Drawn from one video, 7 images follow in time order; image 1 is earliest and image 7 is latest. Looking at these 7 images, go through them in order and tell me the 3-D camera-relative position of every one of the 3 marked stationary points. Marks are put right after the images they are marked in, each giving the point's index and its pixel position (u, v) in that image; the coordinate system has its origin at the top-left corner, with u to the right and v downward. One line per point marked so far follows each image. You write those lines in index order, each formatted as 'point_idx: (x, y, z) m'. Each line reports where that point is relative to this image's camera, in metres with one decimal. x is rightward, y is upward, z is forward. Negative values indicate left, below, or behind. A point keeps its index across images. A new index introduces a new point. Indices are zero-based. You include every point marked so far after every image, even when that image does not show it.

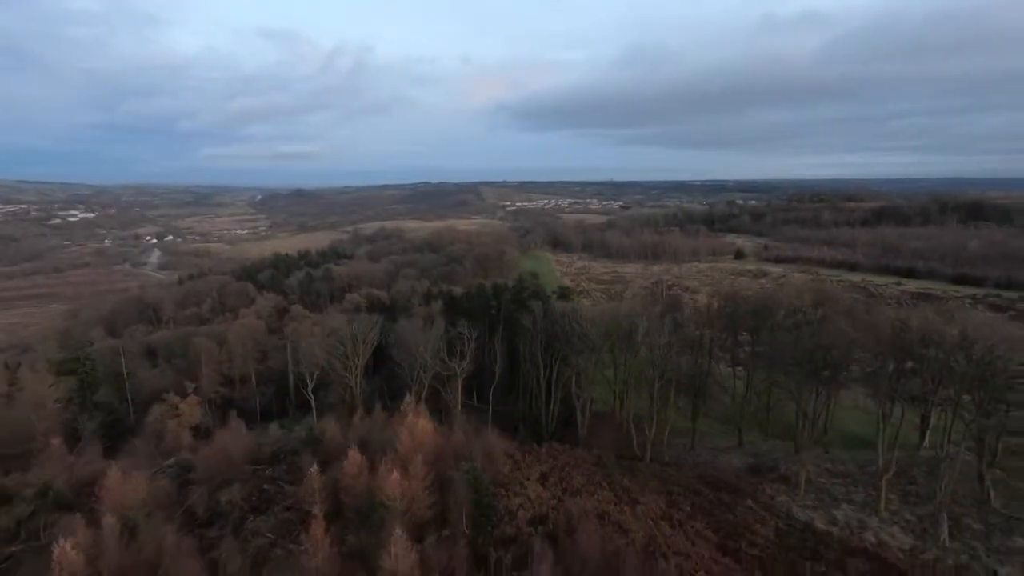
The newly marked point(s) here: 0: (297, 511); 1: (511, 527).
0: (-7.6, -7.3, +17.8) m
1: (-0.3, -7.8, +16.7) m
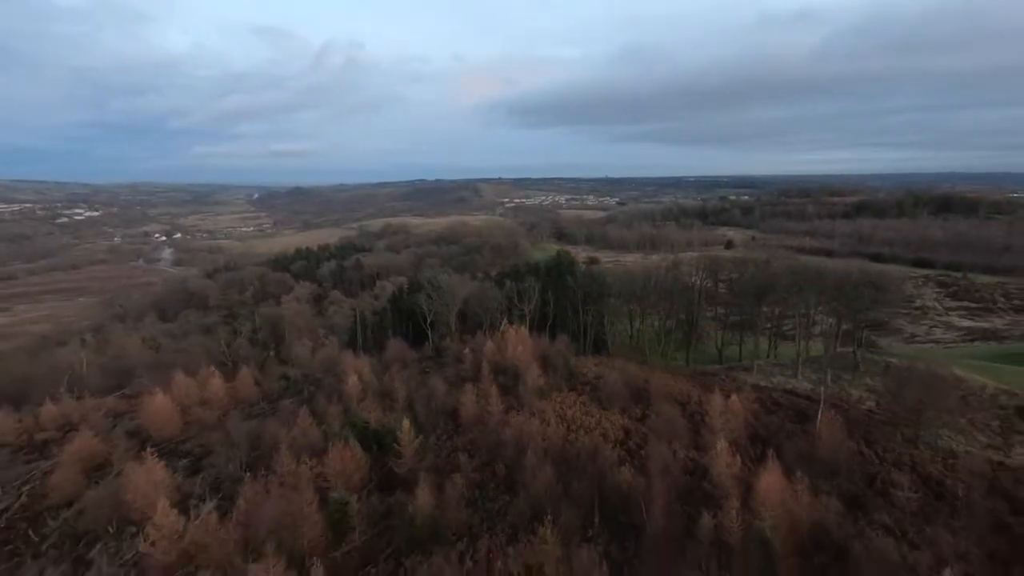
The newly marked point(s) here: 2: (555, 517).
0: (-3.3, -4.7, +31.6) m
1: (+4.0, -5.1, +30.5) m
2: (+1.4, -7.9, +18.1) m
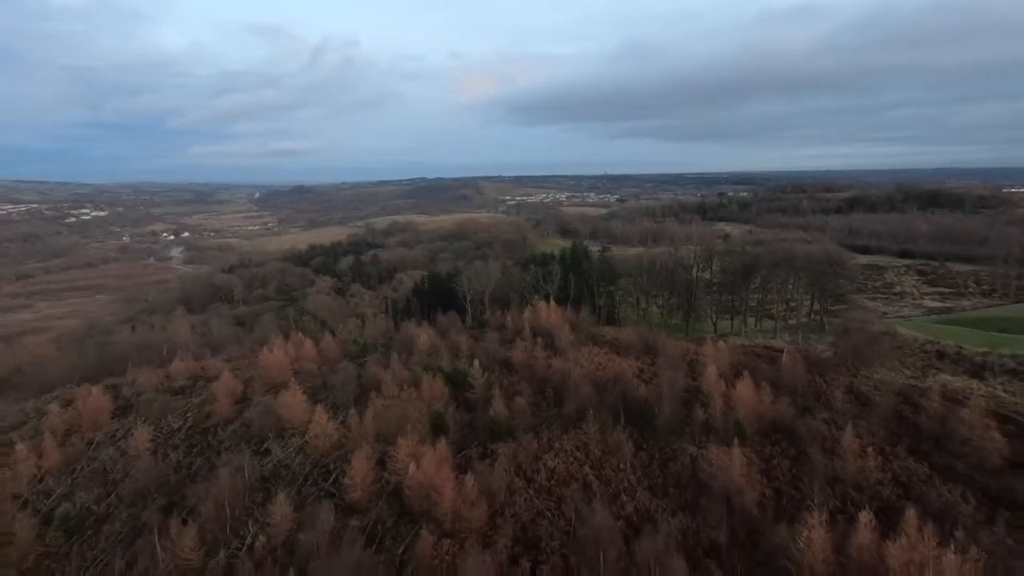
0: (-0.7, -3.2, +39.6) m
1: (+6.6, -3.5, +38.5) m
2: (+3.9, -6.4, +26.1) m
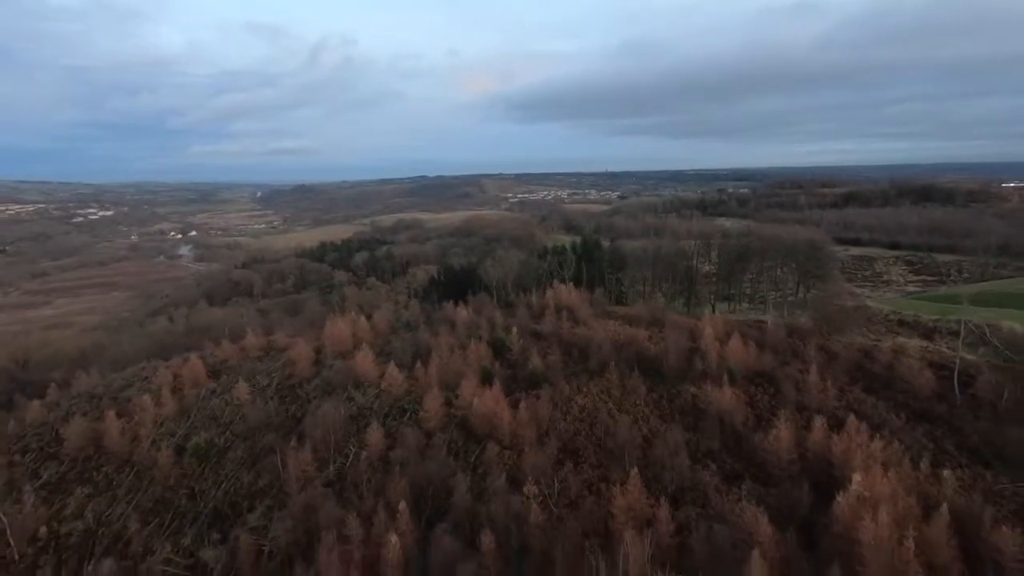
0: (+1.5, -1.7, +46.0) m
1: (+8.8, -2.1, +44.9) m
2: (+6.1, -5.0, +32.6) m
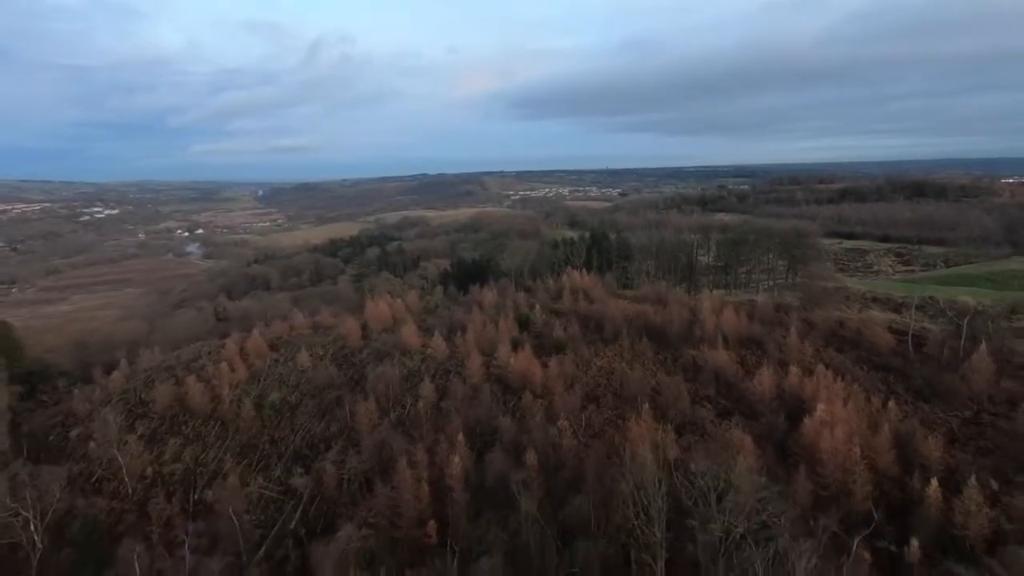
0: (+3.4, -0.2, +51.7) m
1: (+10.7, -0.5, +50.6) m
2: (+8.1, -3.5, +38.3) m
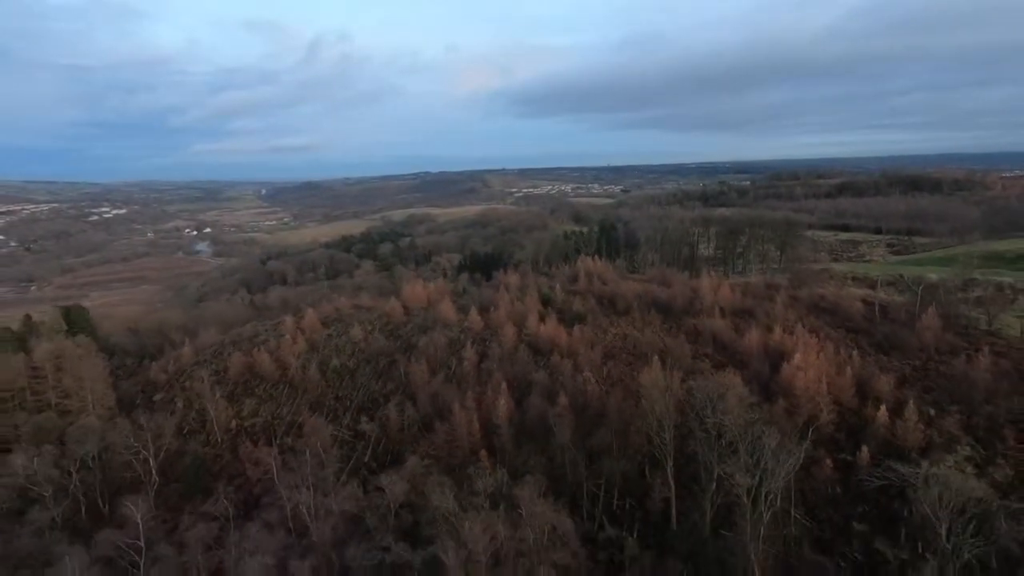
0: (+5.7, +1.5, +58.0) m
1: (+12.9, +1.2, +56.8) m
2: (+10.3, -1.8, +44.5) m
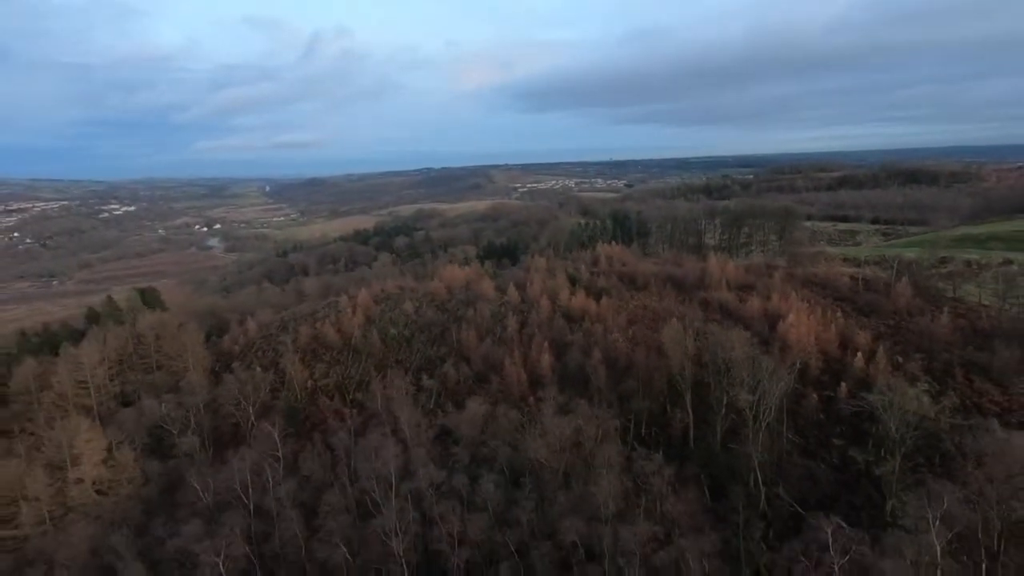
0: (+8.9, +3.7, +64.8) m
1: (+16.2, +3.4, +63.6) m
2: (+13.5, +0.2, +51.4) m
